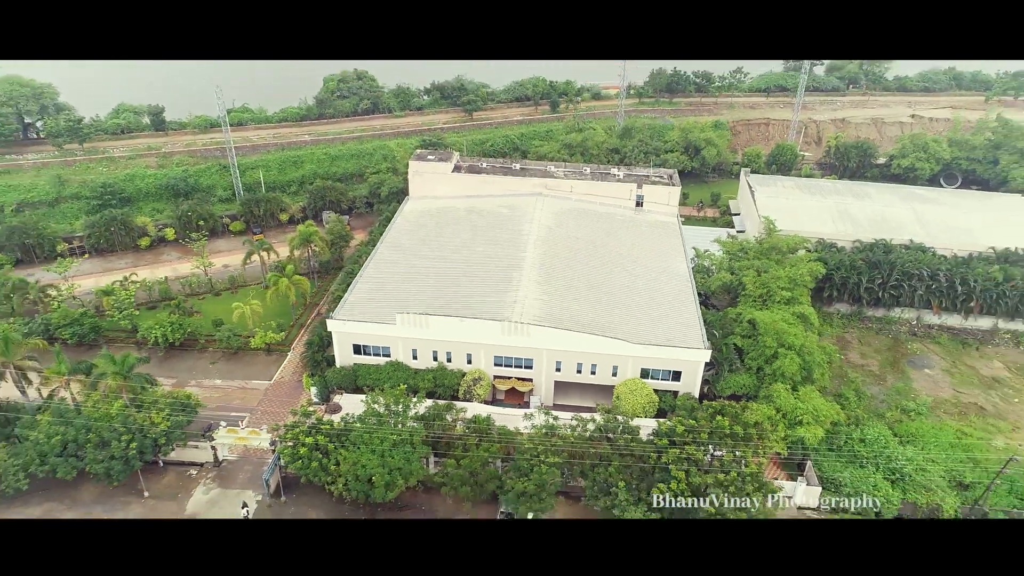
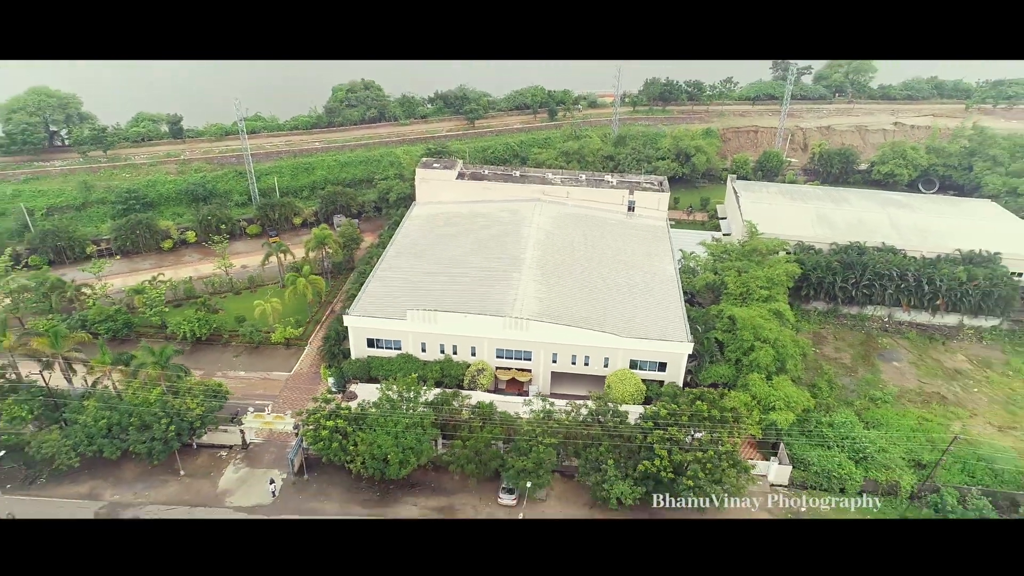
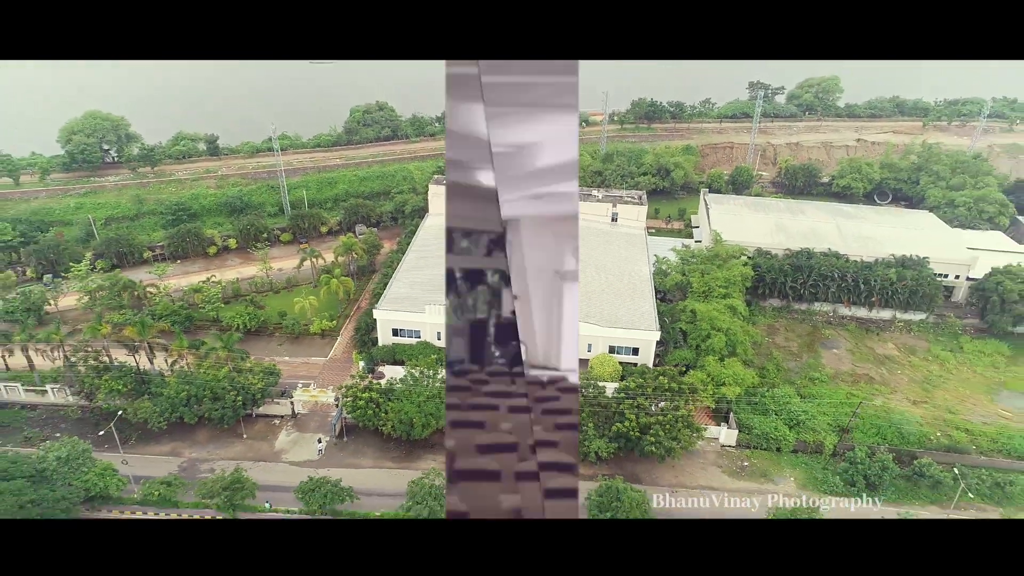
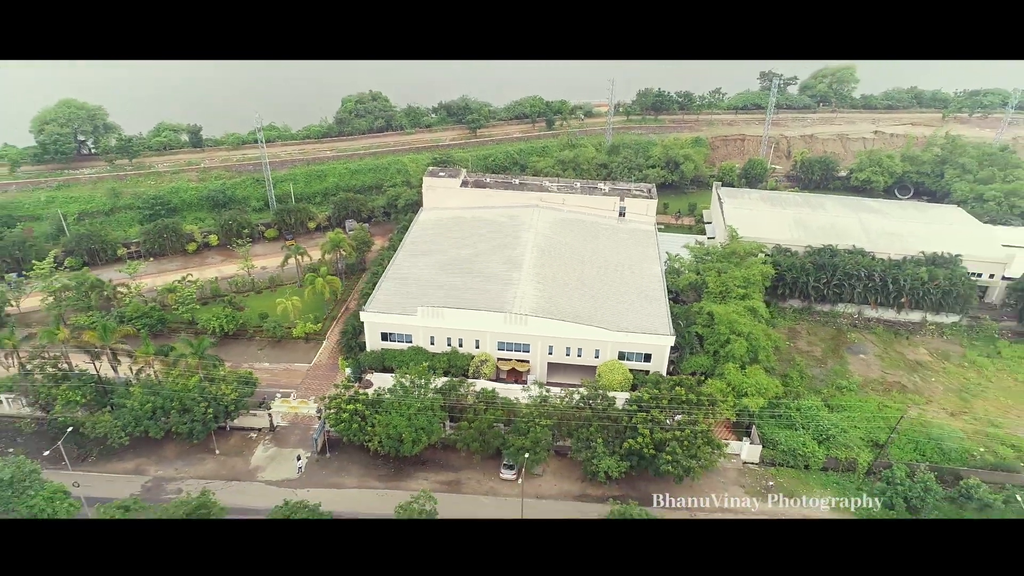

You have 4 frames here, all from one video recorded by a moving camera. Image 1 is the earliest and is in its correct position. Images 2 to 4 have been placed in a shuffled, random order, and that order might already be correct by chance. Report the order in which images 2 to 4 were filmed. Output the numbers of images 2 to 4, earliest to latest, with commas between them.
2, 4, 3
